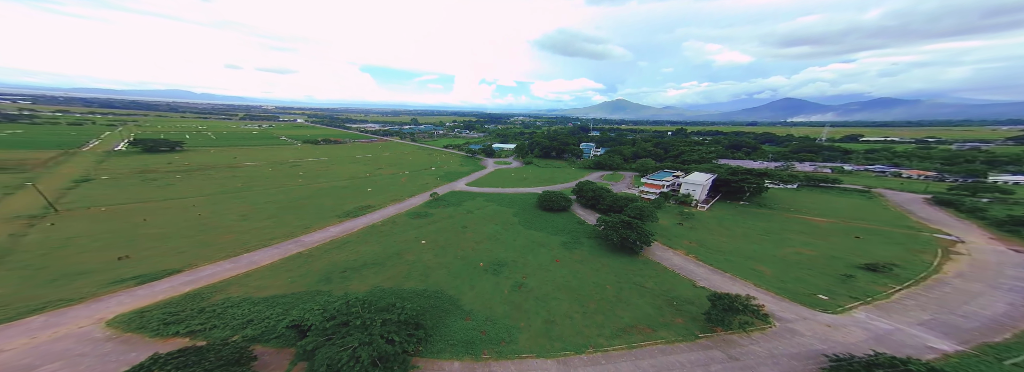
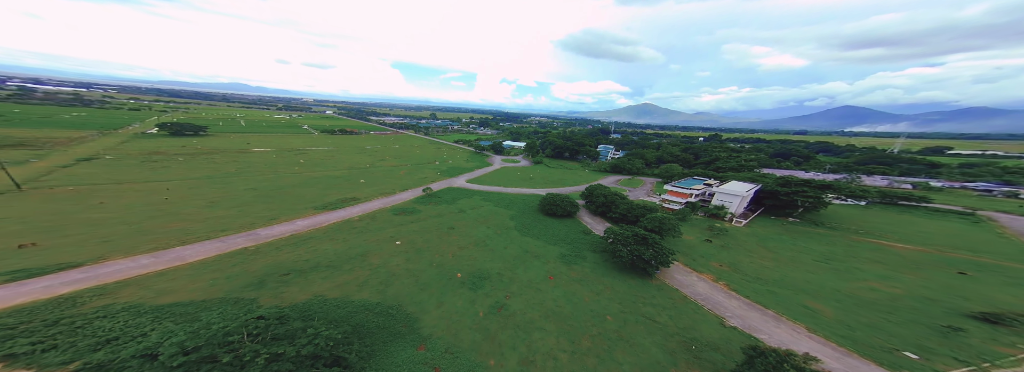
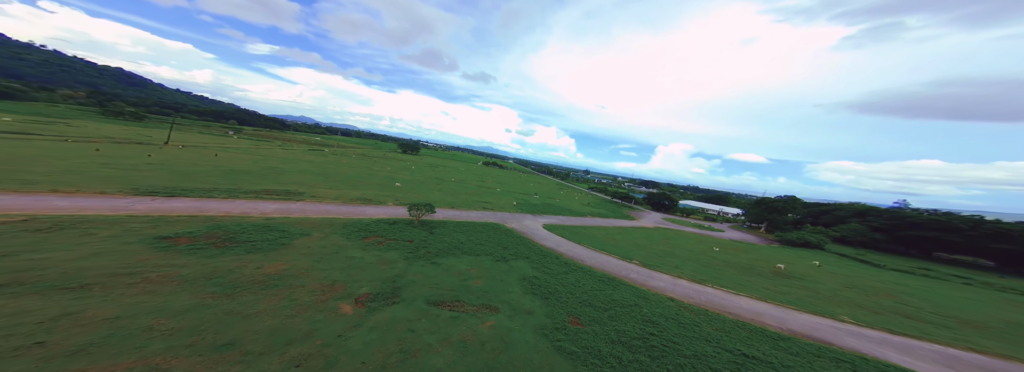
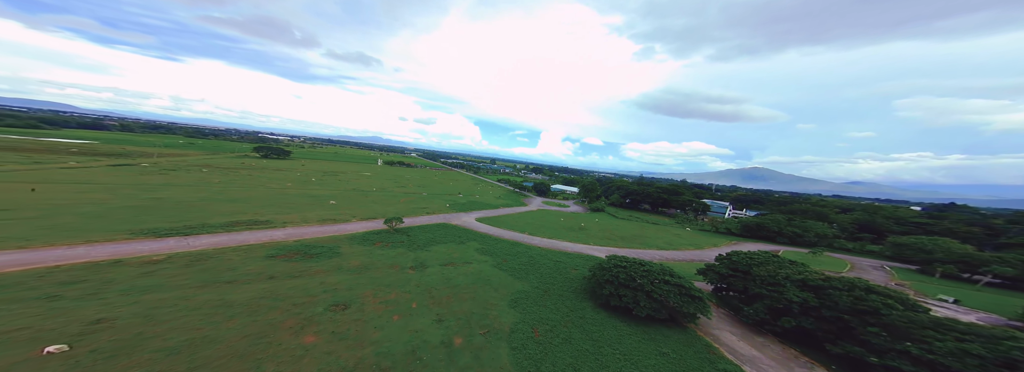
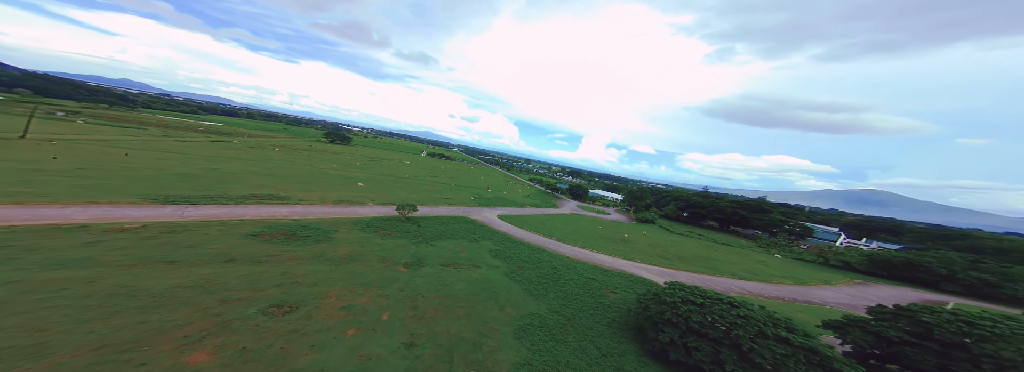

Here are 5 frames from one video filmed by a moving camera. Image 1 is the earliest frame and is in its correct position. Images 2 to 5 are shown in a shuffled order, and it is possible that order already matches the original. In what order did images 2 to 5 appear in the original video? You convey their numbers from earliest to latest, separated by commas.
2, 4, 5, 3
